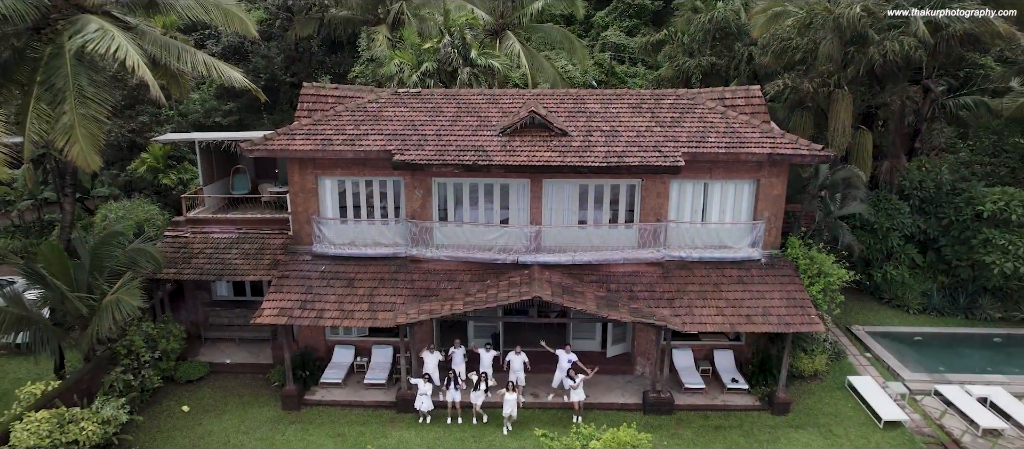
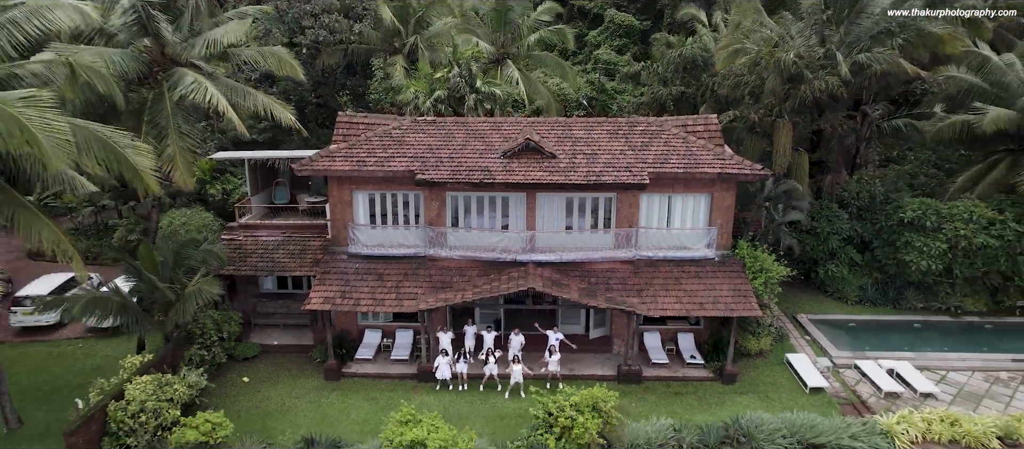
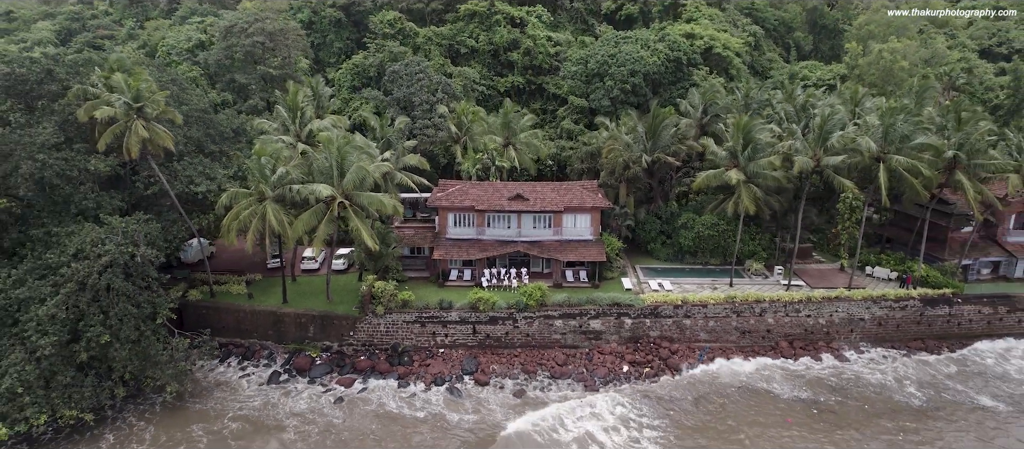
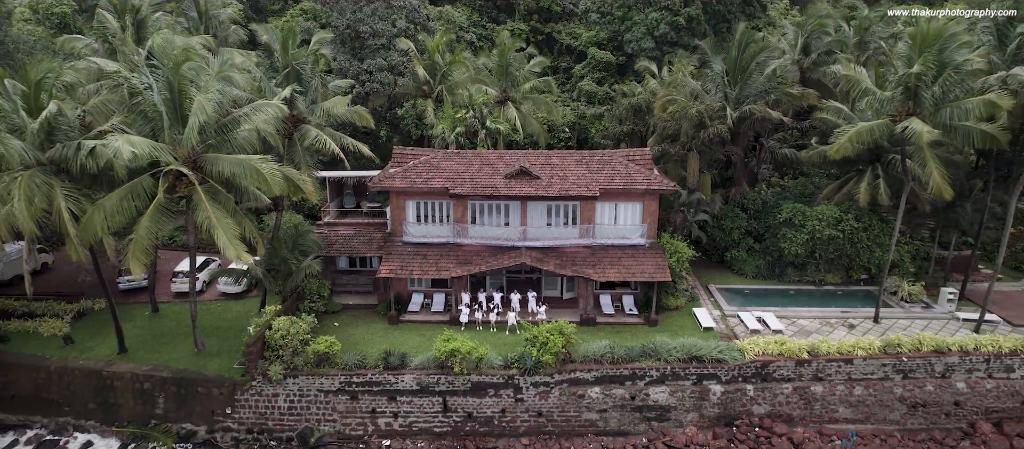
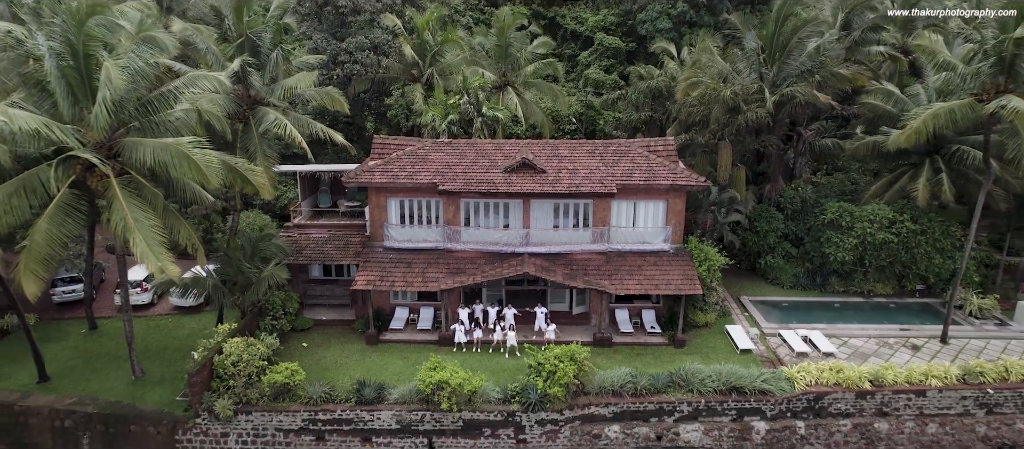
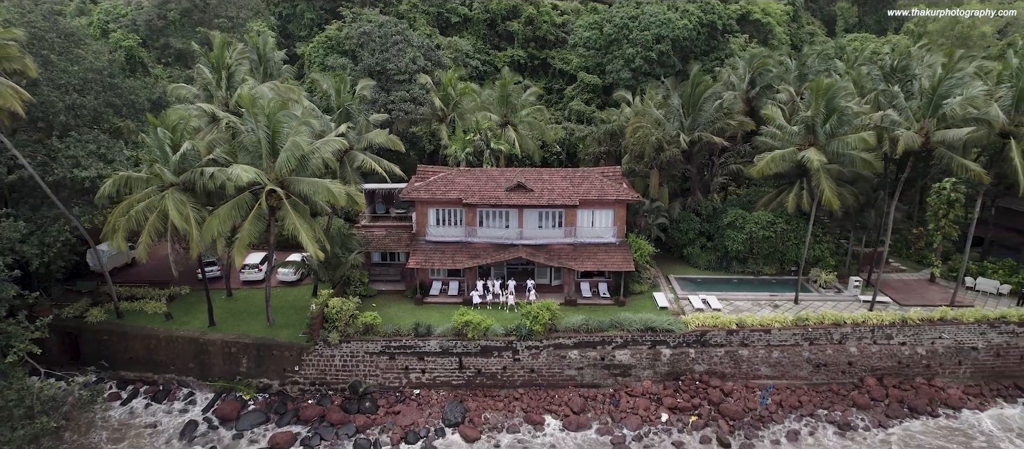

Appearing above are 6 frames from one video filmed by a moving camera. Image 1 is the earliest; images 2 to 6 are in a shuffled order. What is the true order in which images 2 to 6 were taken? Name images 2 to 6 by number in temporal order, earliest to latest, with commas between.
2, 5, 4, 6, 3
